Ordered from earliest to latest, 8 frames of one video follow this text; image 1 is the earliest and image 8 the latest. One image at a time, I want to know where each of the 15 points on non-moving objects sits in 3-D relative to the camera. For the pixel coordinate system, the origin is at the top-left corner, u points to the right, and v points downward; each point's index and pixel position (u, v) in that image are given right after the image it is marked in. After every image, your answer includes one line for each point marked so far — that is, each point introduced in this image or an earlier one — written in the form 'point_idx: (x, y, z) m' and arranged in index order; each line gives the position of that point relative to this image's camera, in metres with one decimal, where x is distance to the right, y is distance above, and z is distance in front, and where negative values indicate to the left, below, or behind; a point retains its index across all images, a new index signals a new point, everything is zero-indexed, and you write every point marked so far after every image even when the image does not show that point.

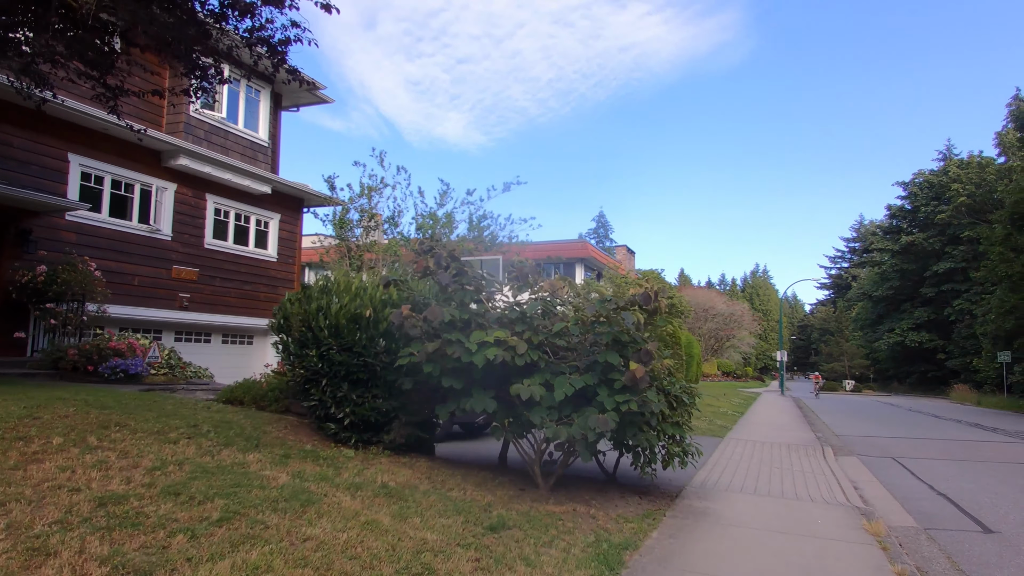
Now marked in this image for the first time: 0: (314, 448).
0: (-1.9, -1.5, +6.0) m
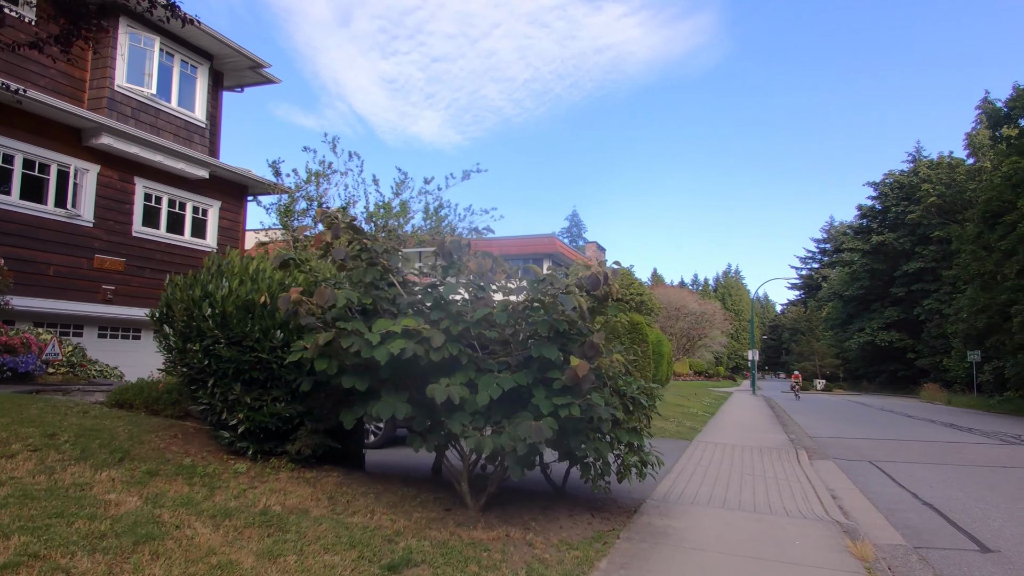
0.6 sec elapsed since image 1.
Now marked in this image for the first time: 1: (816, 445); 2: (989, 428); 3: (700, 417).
0: (-2.4, -1.3, +5.0) m
1: (+6.4, -3.3, +13.6) m
2: (+13.1, -3.8, +17.7) m
3: (+5.1, -3.5, +17.4) m
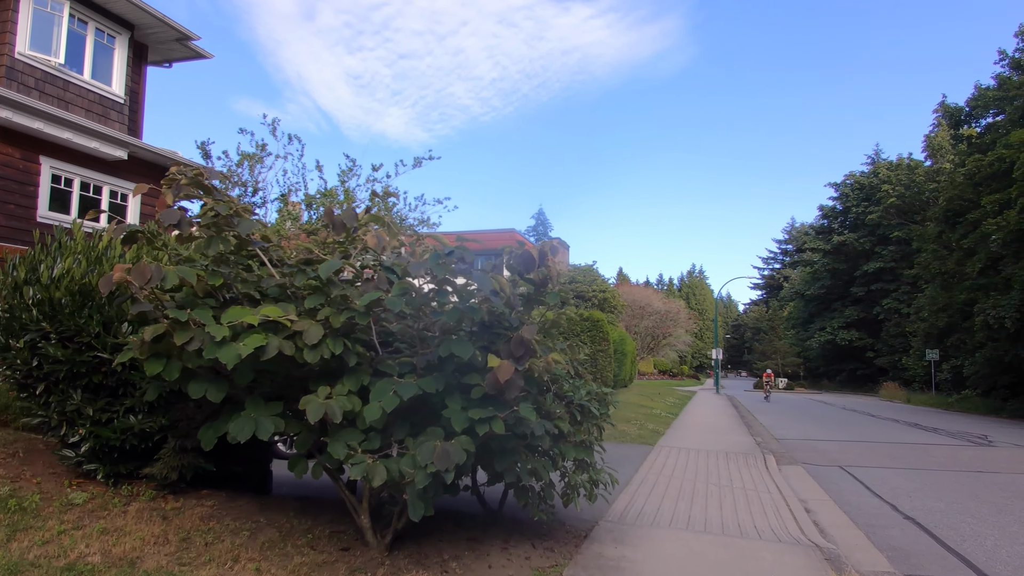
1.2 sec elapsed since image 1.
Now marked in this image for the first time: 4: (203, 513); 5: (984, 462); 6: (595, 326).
0: (-2.9, -1.2, +3.8) m
1: (+5.5, -3.2, +12.9) m
2: (+11.9, -3.8, +17.3) m
3: (+3.9, -3.4, +16.7) m
4: (-2.0, -1.4, +4.1) m
5: (+8.2, -3.0, +11.3) m
6: (+1.8, -0.8, +13.7) m
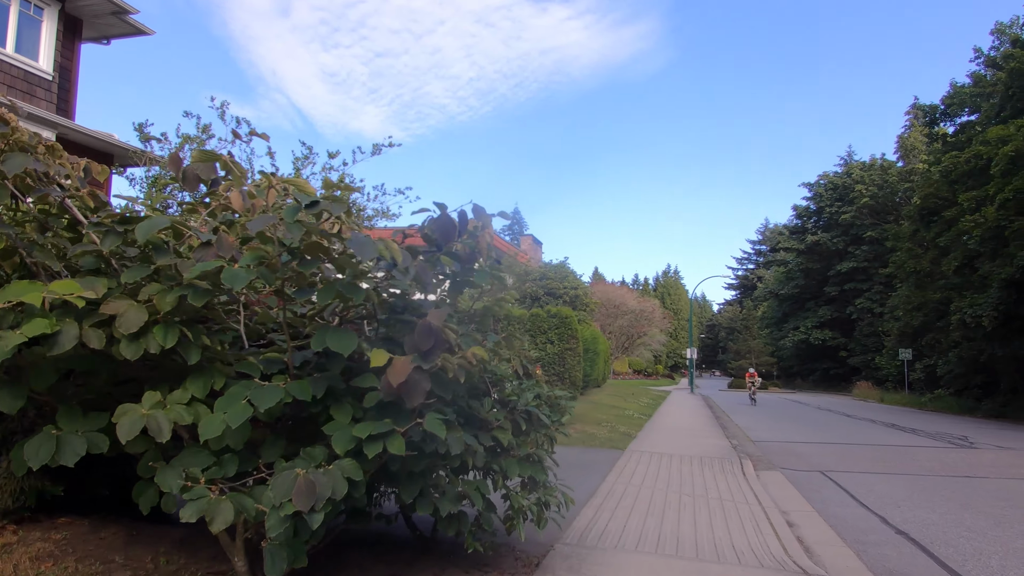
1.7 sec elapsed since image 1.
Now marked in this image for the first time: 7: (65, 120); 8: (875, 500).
0: (-3.3, -1.1, +2.9) m
1: (+4.8, -3.1, +12.3) m
2: (+11.0, -3.7, +16.9) m
3: (+3.1, -3.3, +16.0) m
4: (-2.3, -1.3, +3.2) m
5: (+7.6, -2.9, +10.8) m
6: (+1.1, -0.7, +12.9) m
7: (-8.1, +3.0, +11.7) m
8: (+4.6, -2.7, +8.1) m
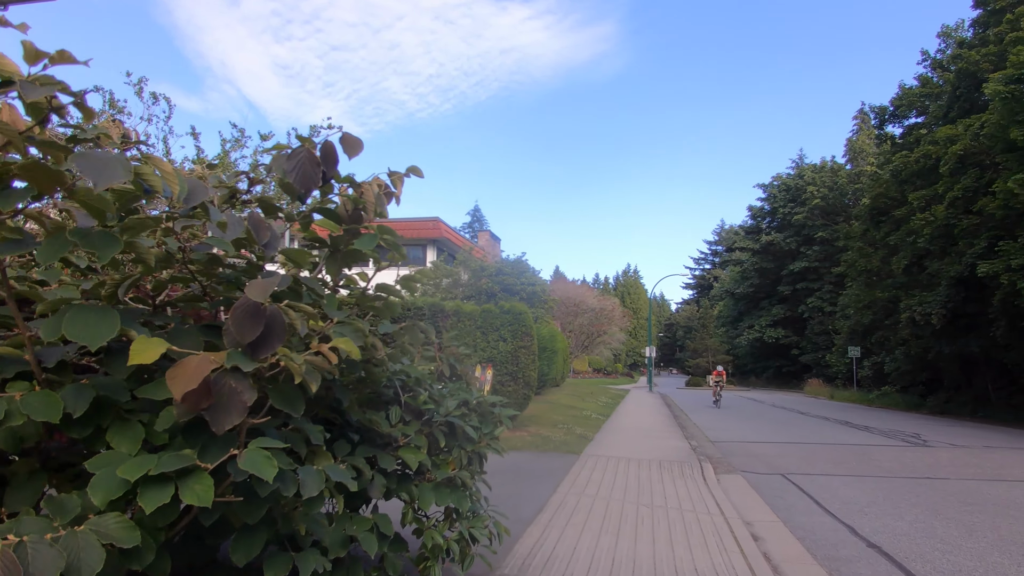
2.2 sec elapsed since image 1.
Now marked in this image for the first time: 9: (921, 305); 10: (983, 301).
0: (-3.7, -1.0, +1.9) m
1: (+3.8, -3.0, +11.8) m
2: (+9.7, -3.6, +16.8) m
3: (+1.9, -3.2, +15.3) m
4: (-2.7, -1.2, +2.2) m
5: (+6.7, -2.9, +10.4) m
6: (+0.1, -0.6, +12.2) m
7: (-9.0, +3.2, +10.4) m
8: (+3.9, -2.6, +7.6) m
9: (+12.6, -0.5, +19.9) m
10: (+14.1, -0.4, +19.3) m
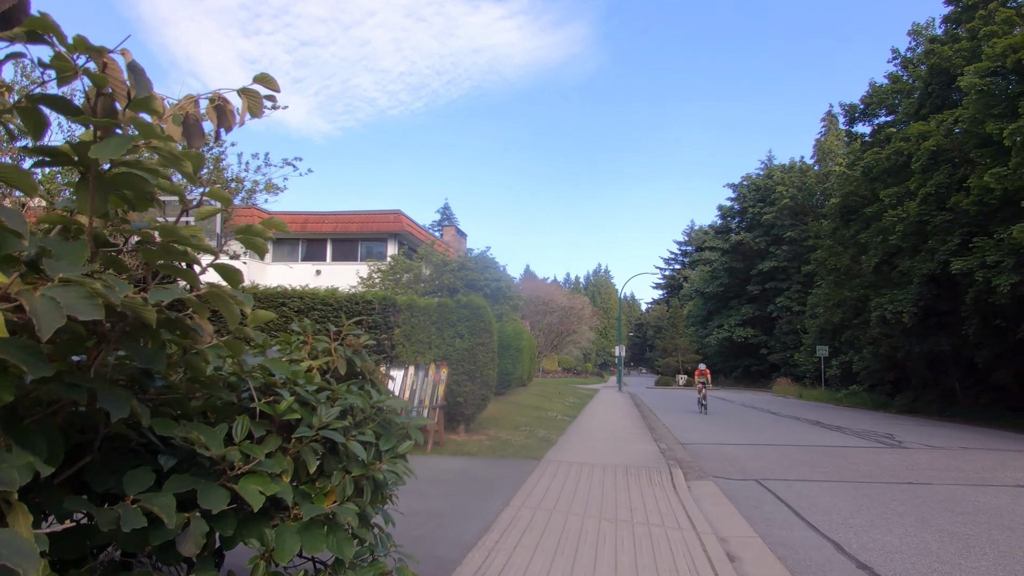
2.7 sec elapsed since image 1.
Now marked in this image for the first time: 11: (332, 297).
0: (-4.0, -0.9, +0.9) m
1: (+3.1, -2.9, +11.1) m
2: (+8.8, -3.5, +16.4) m
3: (+1.0, -3.0, +14.6) m
4: (-3.0, -1.1, +1.3) m
5: (+6.1, -2.8, +9.8) m
6: (-0.6, -0.5, +11.3) m
7: (-9.6, +3.3, +9.1) m
8: (+3.3, -2.5, +6.9) m
9: (+11.5, -0.5, +19.6) m
10: (+13.0, -0.3, +19.0) m
11: (-3.2, -0.2, +11.6) m
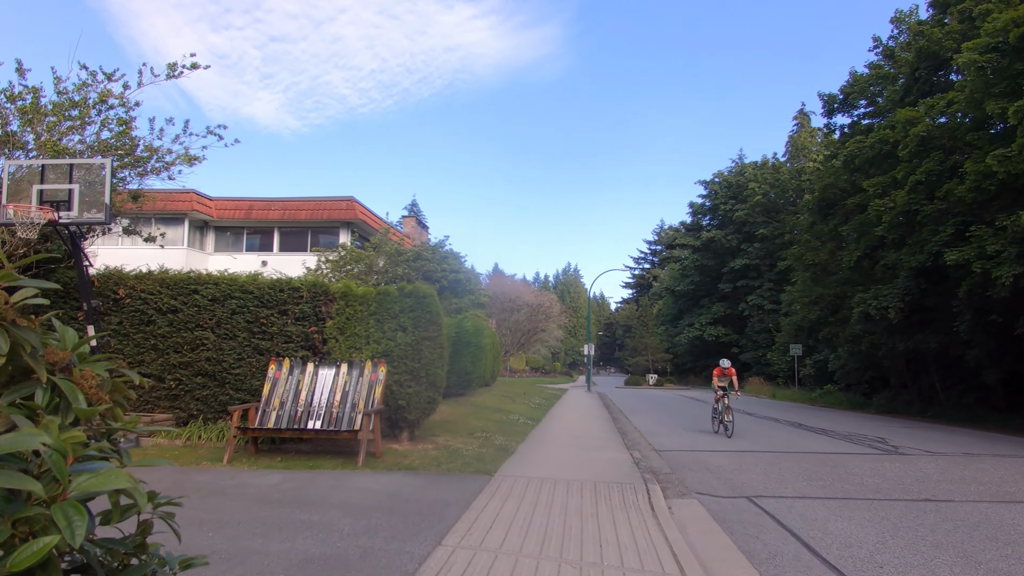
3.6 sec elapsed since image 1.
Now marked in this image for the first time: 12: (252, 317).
0: (-4.2, -0.6, -0.8) m
1: (+2.3, -2.7, +9.6) m
2: (+7.8, -3.3, +15.2) m
3: (+0.1, -2.8, +13.0) m
4: (-3.3, -0.8, -0.4) m
5: (+5.4, -2.6, +8.6) m
6: (-1.3, -0.2, +9.7) m
7: (-10.2, +3.6, +7.1) m
8: (+2.8, -2.2, +5.5) m
9: (+10.4, -0.3, +18.5) m
10: (+11.9, -0.1, +18.0) m
11: (-4.0, +0.1, +9.9) m
12: (-3.9, -0.4, +9.8) m
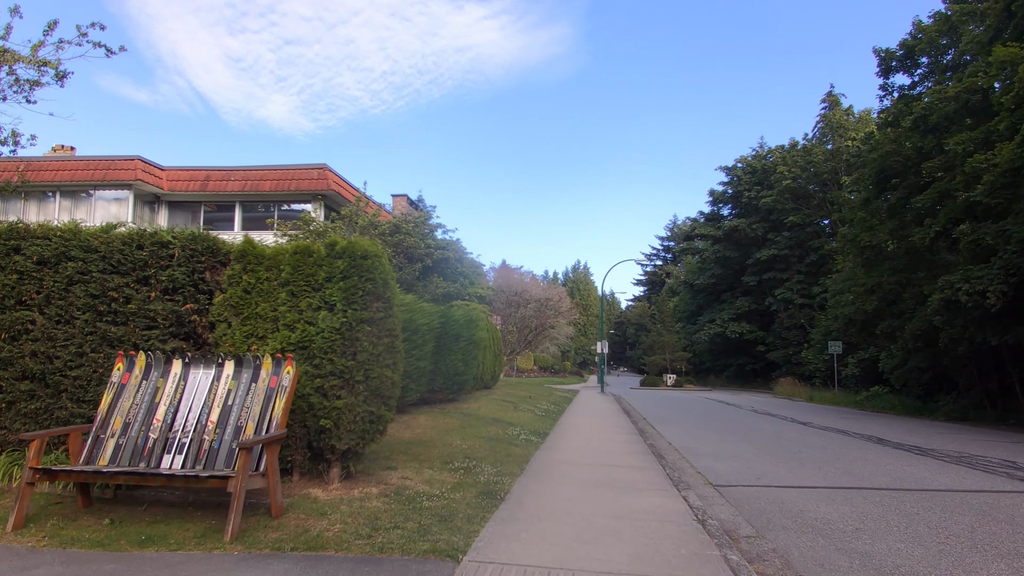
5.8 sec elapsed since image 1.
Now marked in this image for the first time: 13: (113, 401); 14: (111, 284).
0: (-4.4, -0.2, -4.3) m
1: (+2.3, -2.3, +6.1) m
2: (+7.8, -2.9, +11.5) m
3: (+0.1, -2.4, +9.5) m
4: (-3.5, -0.4, -3.9) m
5: (+5.3, -2.1, +4.9) m
6: (-1.4, +0.2, +6.2) m
7: (-10.3, +4.0, +3.7) m
8: (+2.6, -1.8, +1.9) m
9: (+10.4, +0.2, +14.8) m
10: (+12.0, +0.3, +14.3) m
11: (-4.1, +0.5, +6.4) m
12: (-4.0, 0.0, +6.3) m
13: (-3.5, -1.0, +5.6) m
14: (-3.9, 0.0, +6.3) m
